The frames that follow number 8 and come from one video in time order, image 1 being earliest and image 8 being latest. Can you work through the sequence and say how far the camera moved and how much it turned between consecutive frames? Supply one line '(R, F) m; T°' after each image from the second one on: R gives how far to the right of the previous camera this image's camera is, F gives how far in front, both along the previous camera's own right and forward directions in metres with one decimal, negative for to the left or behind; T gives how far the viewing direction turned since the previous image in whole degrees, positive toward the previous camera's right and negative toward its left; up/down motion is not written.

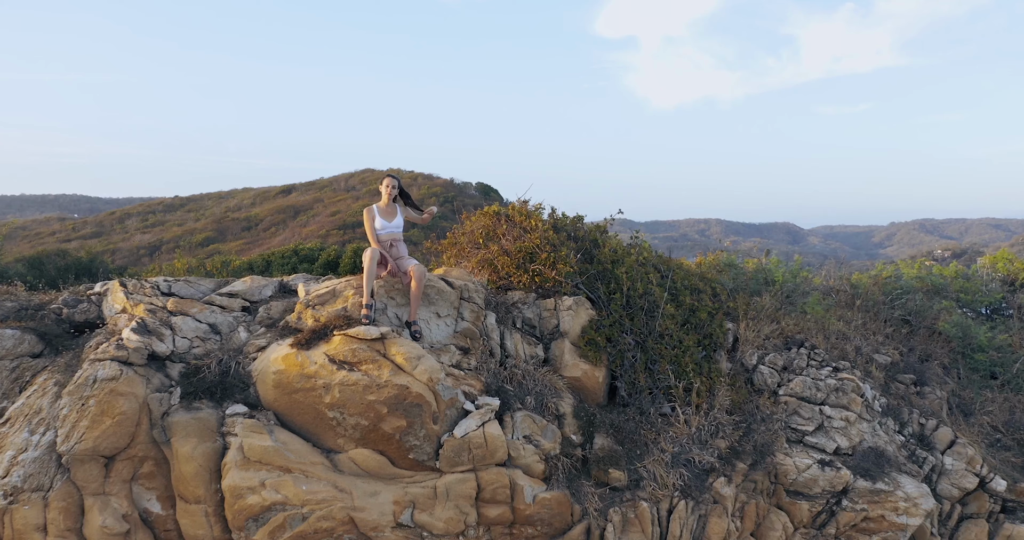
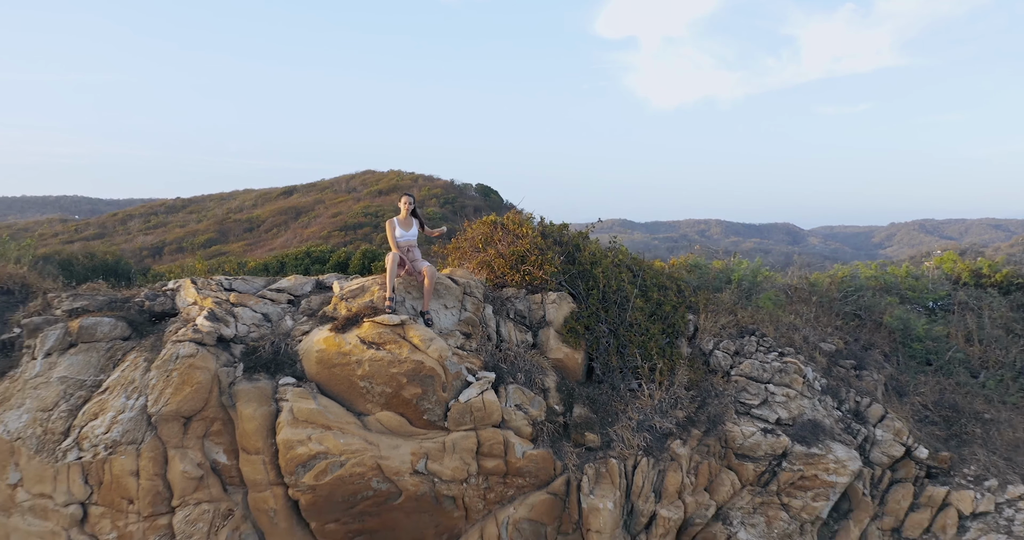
(0.0, -0.8) m; 0°
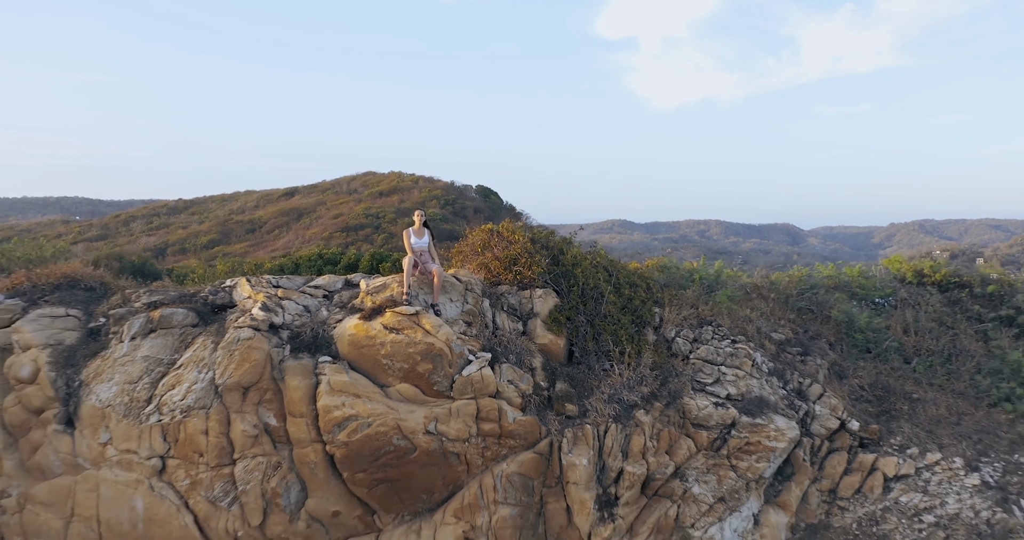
(0.0, -0.9) m; 0°
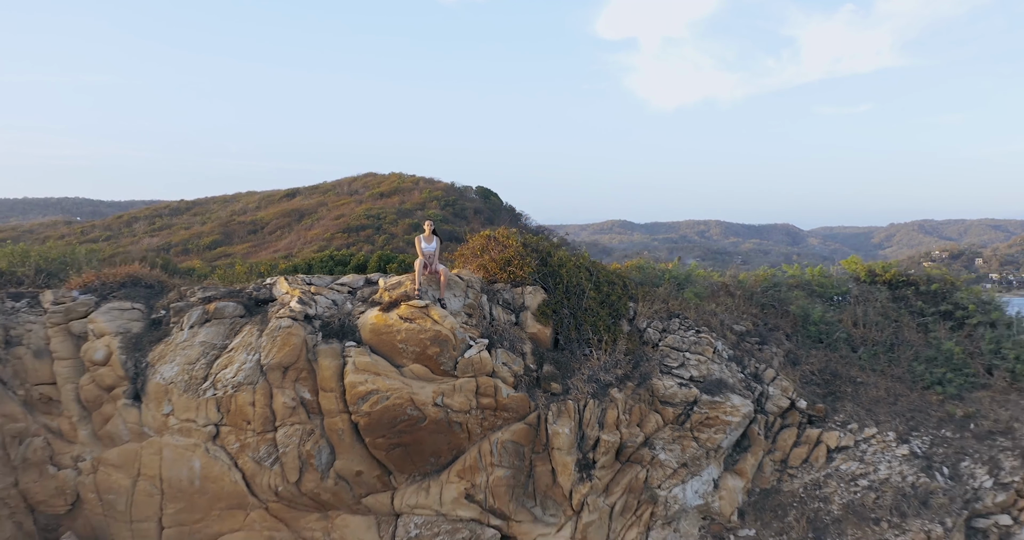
(0.0, -1.0) m; 0°
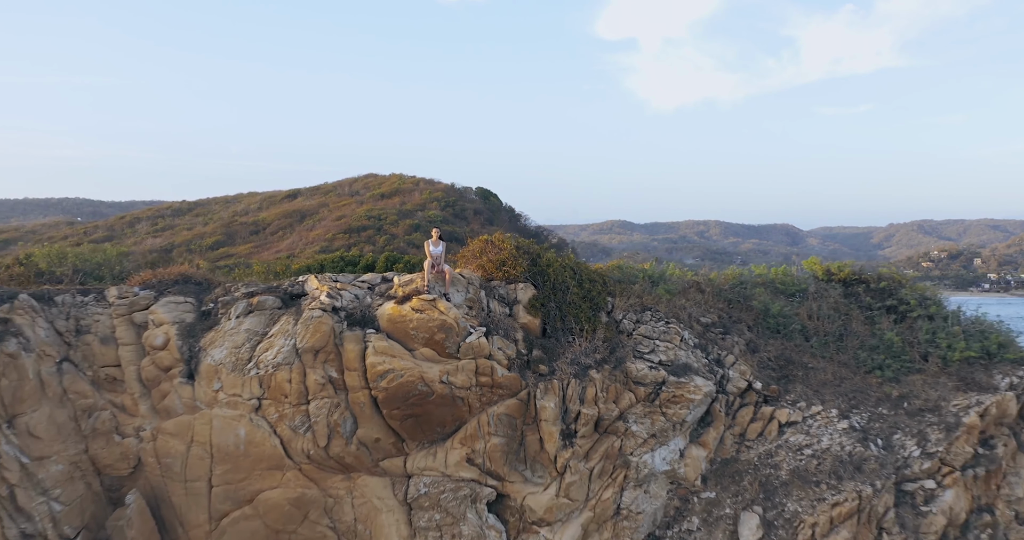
(0.0, -1.1) m; 0°
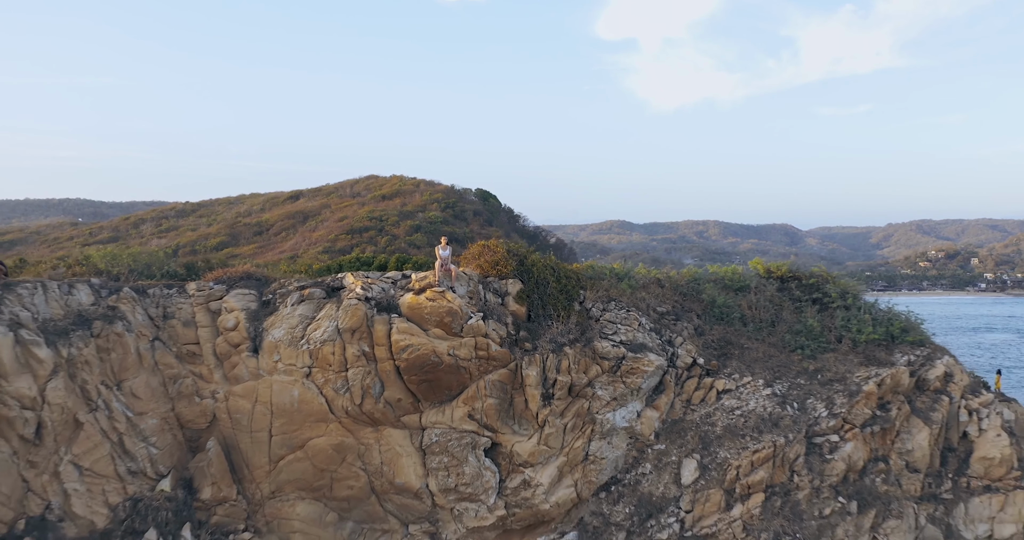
(+0.1, -2.1) m; 0°
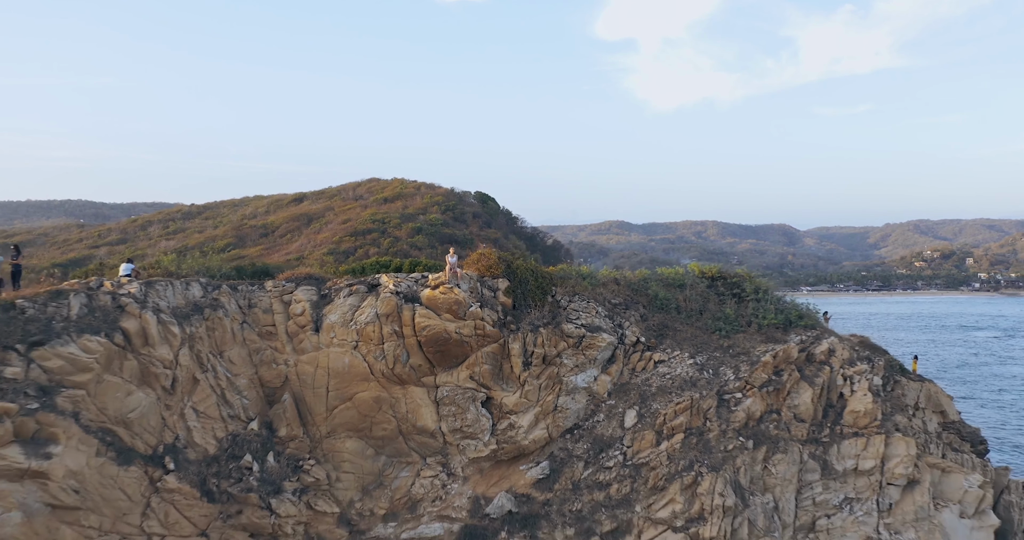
(+0.2, -3.6) m; 0°
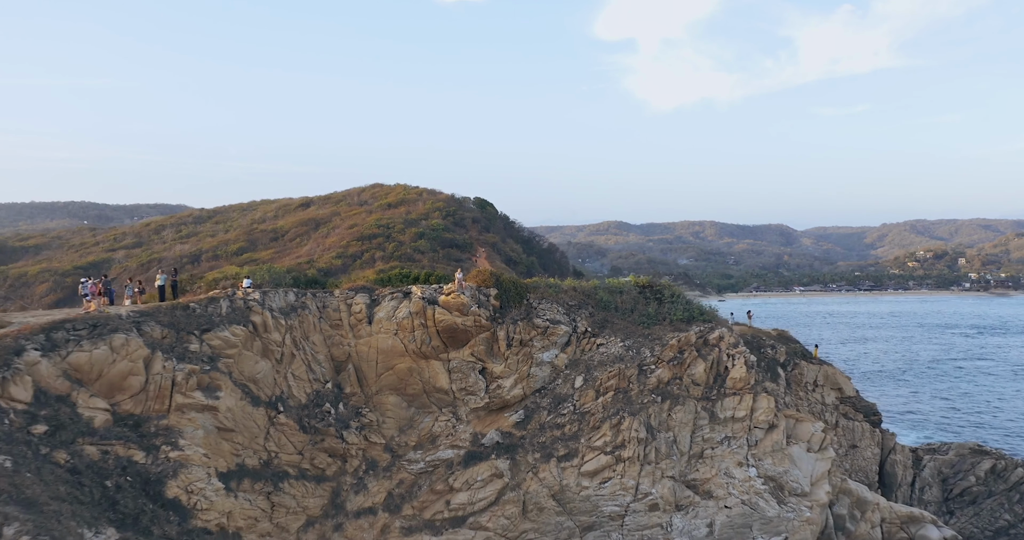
(+0.3, -6.5) m; 0°
